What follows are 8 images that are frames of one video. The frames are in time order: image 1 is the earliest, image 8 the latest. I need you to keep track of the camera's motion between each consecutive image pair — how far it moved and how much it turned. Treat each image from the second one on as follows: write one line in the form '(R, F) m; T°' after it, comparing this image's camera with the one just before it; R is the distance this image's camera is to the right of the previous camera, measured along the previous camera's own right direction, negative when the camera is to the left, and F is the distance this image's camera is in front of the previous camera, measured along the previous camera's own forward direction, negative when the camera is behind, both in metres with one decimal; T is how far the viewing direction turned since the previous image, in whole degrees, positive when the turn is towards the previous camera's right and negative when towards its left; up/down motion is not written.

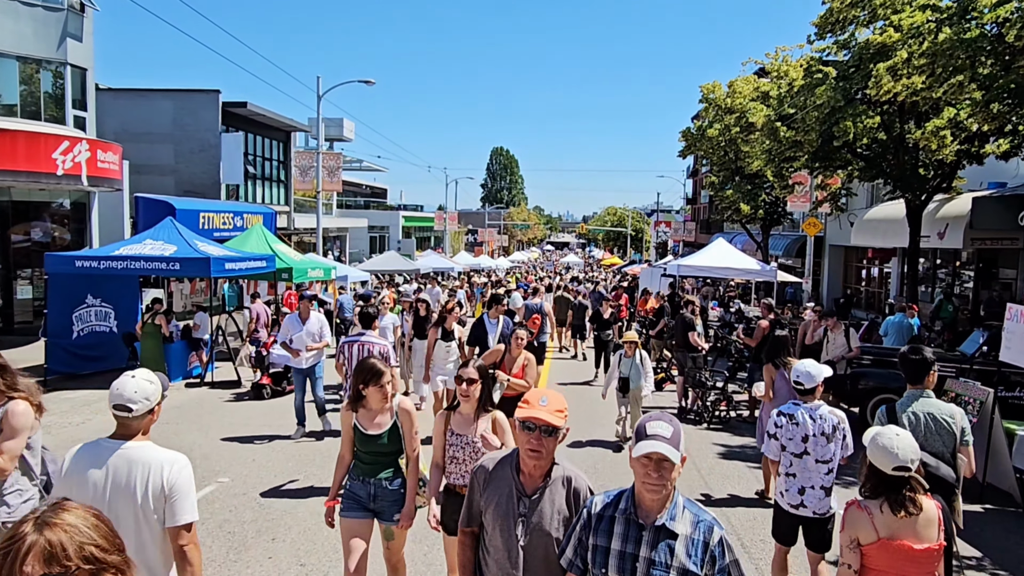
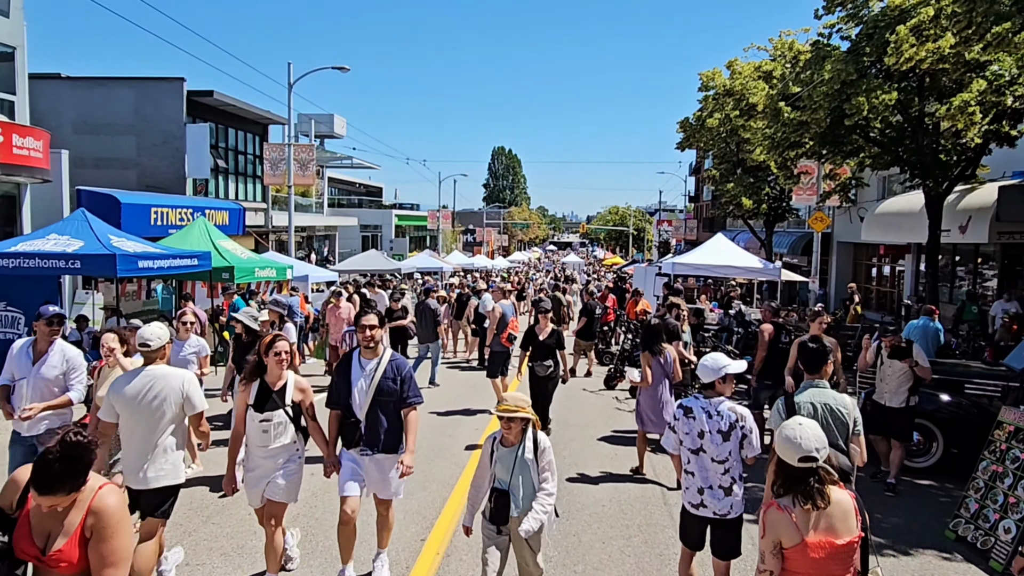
(+0.7, +1.9) m; 0°
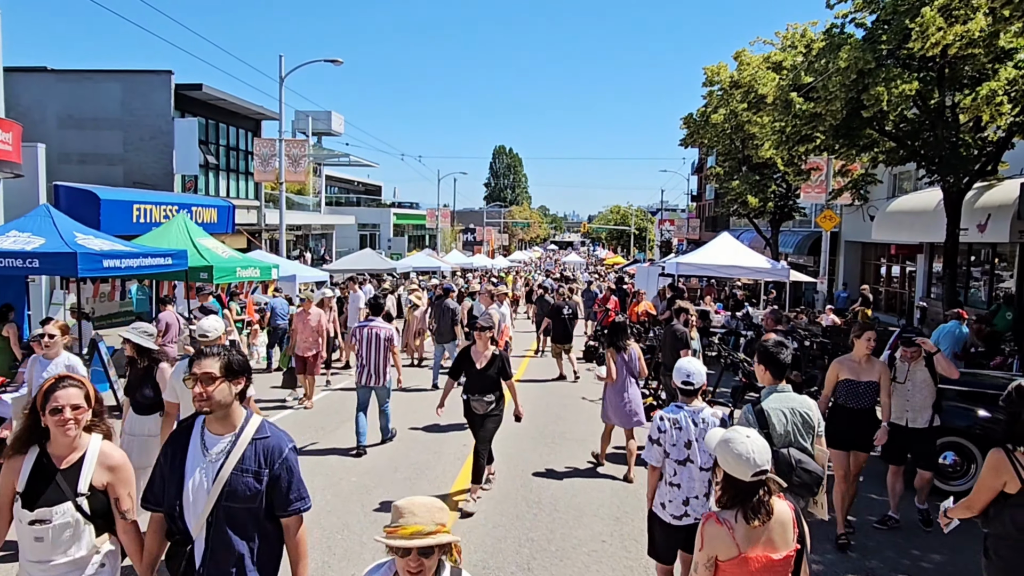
(+0.1, +0.9) m; 0°
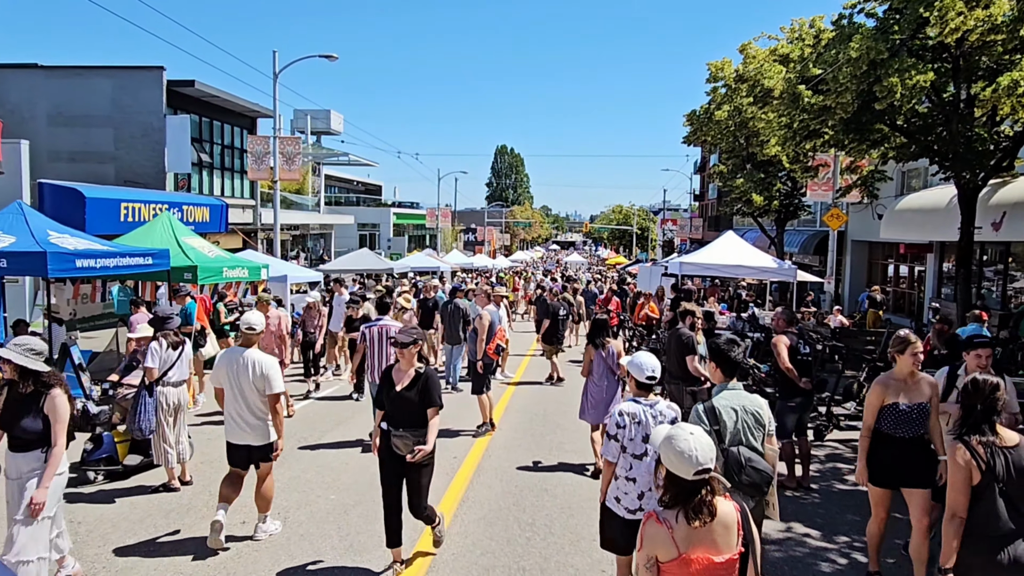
(+0.1, +0.6) m; 0°
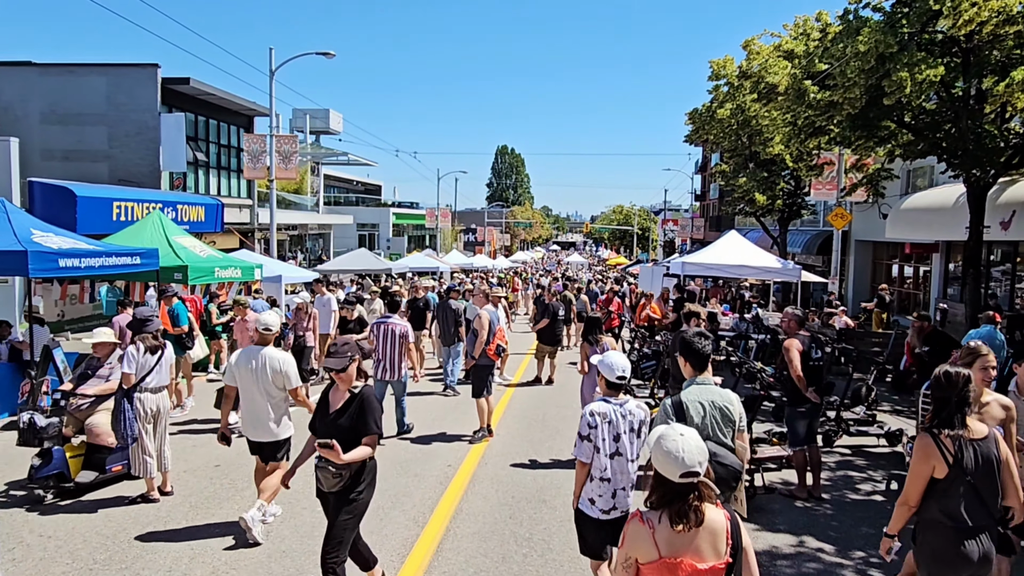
(0.0, +0.4) m; 0°
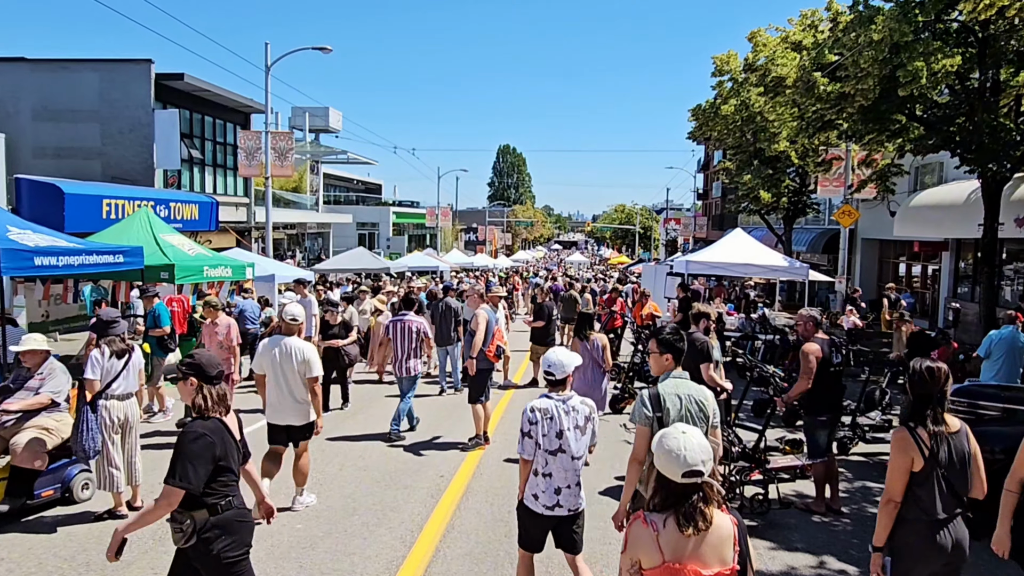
(0.0, +0.5) m; 0°
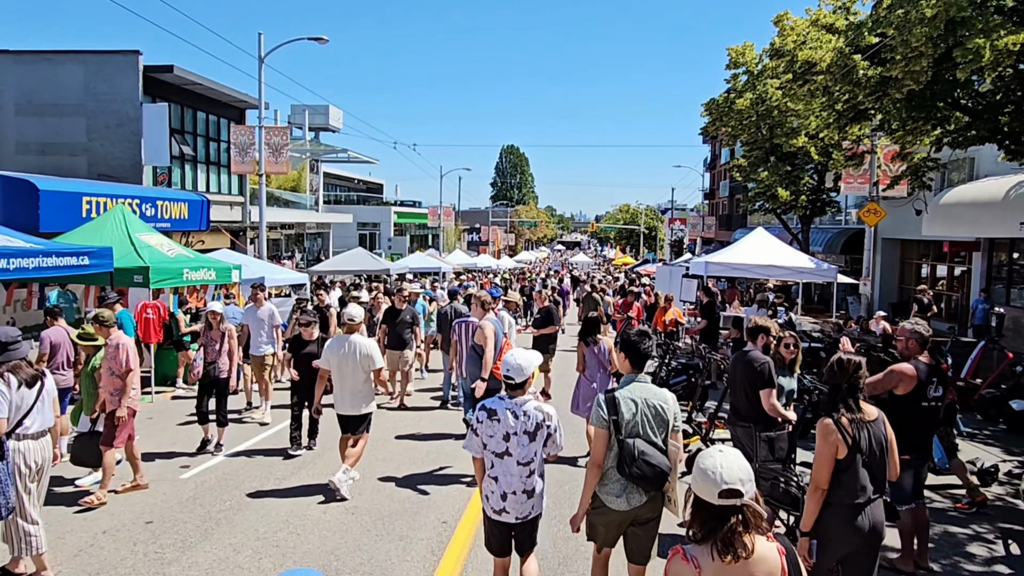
(-0.1, +1.2) m; 0°
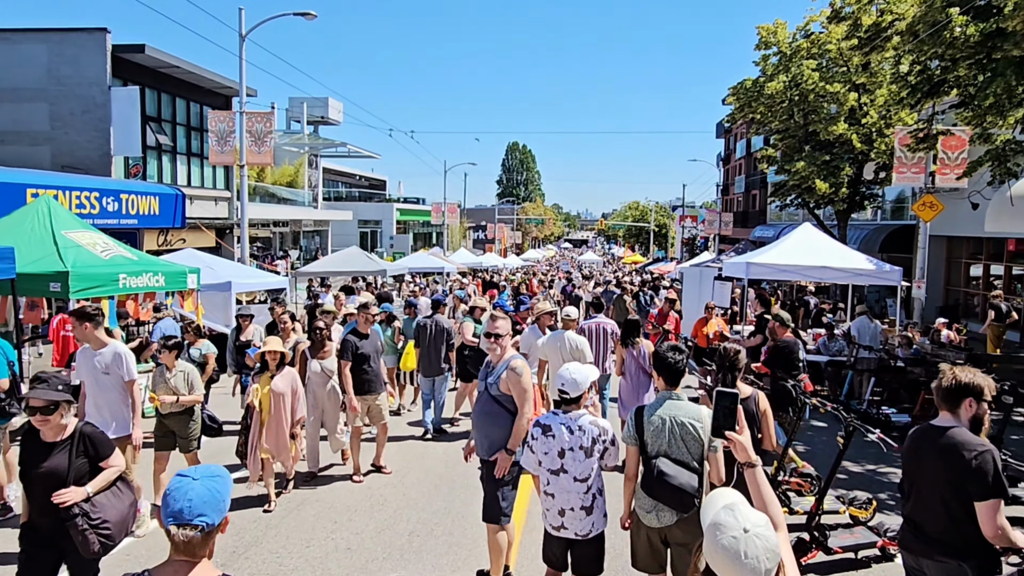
(-0.1, +2.4) m; 0°
